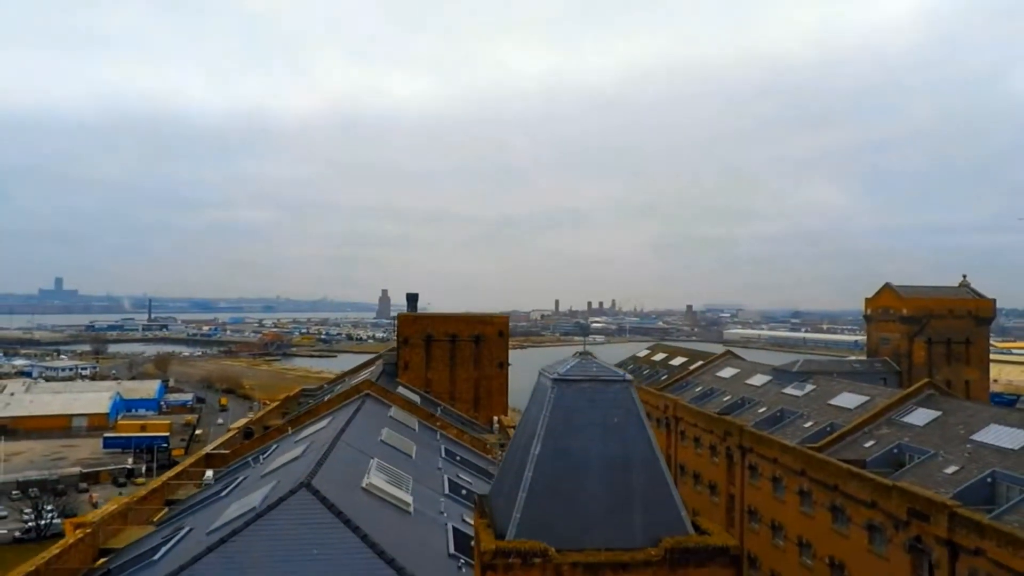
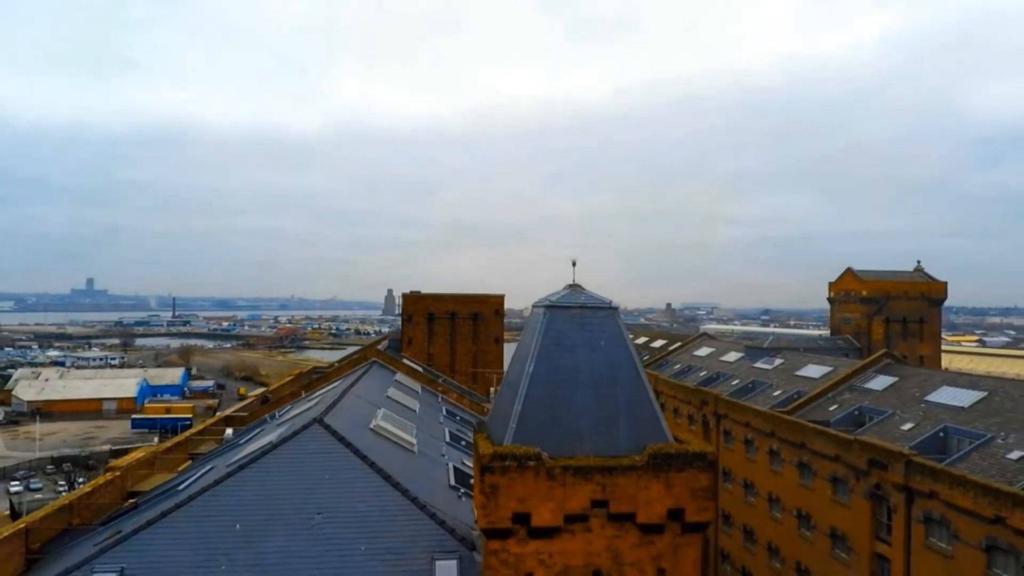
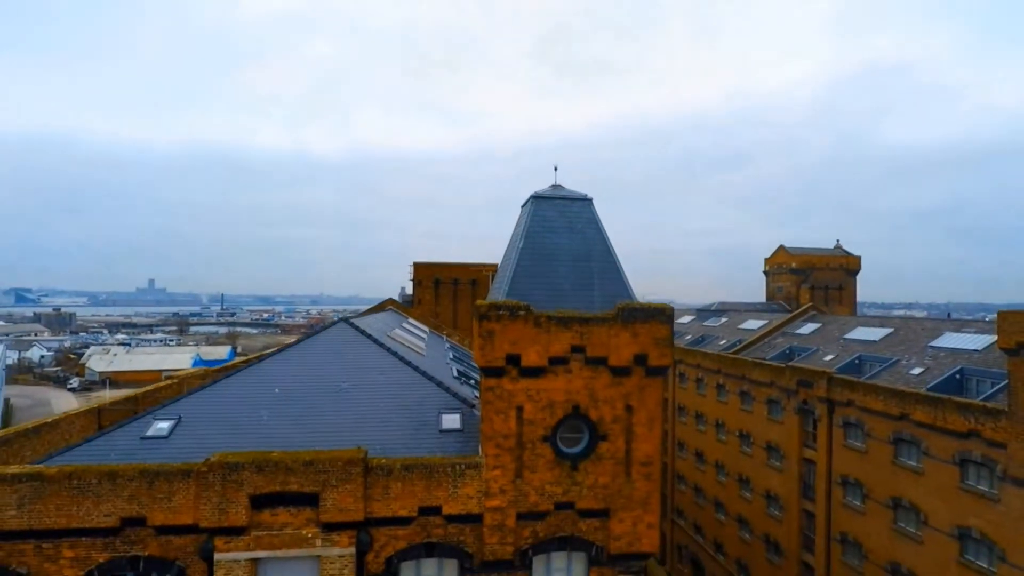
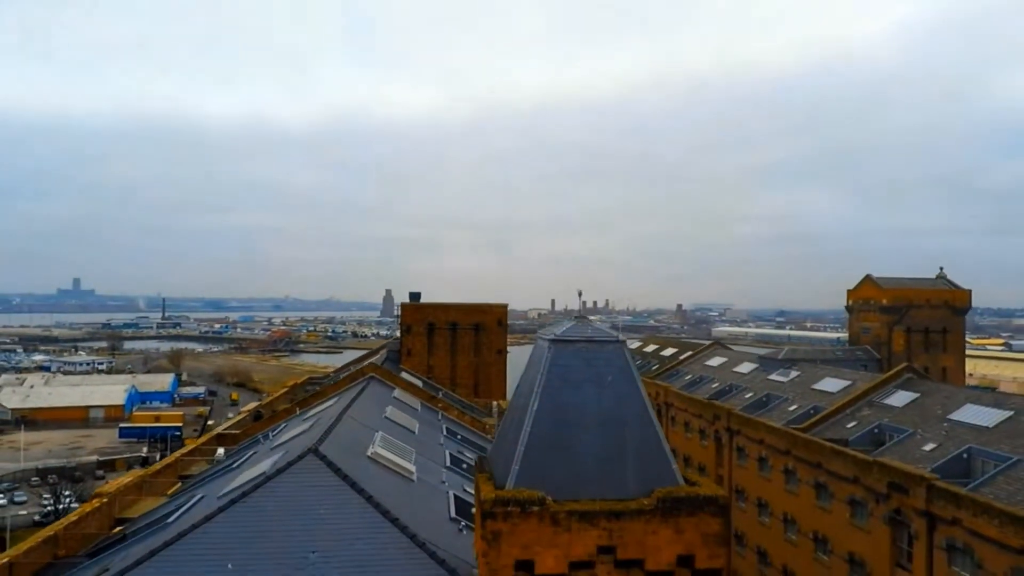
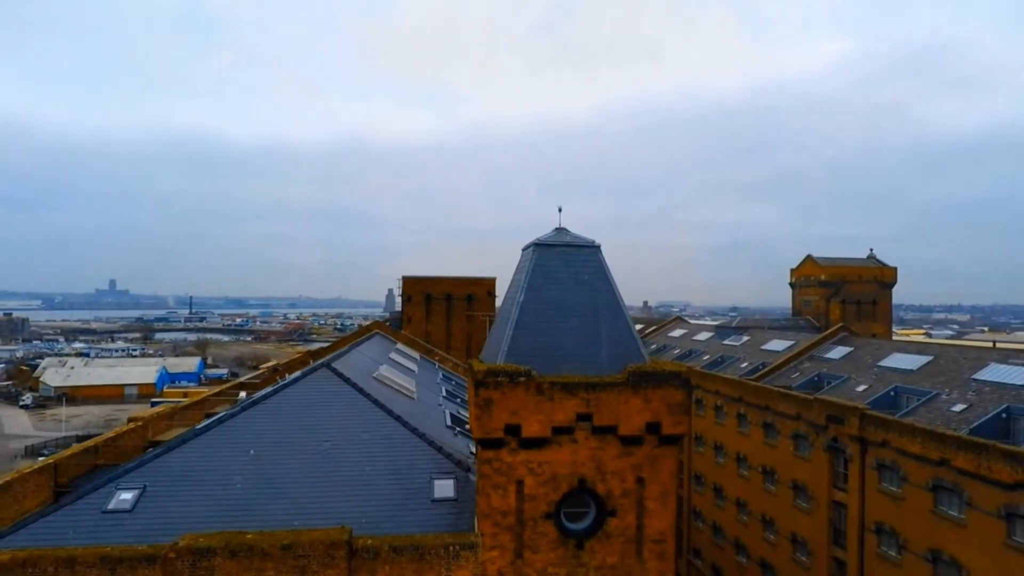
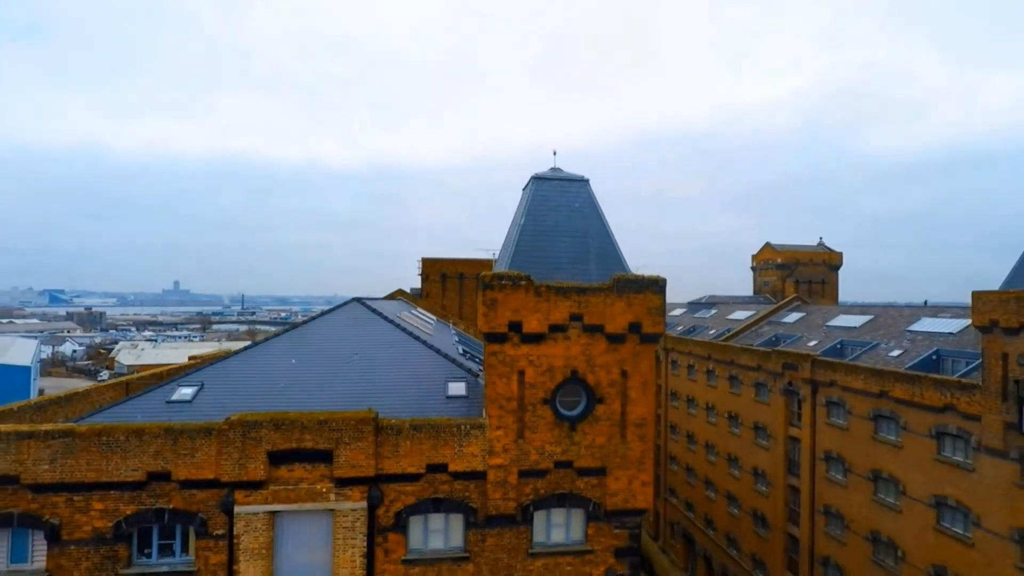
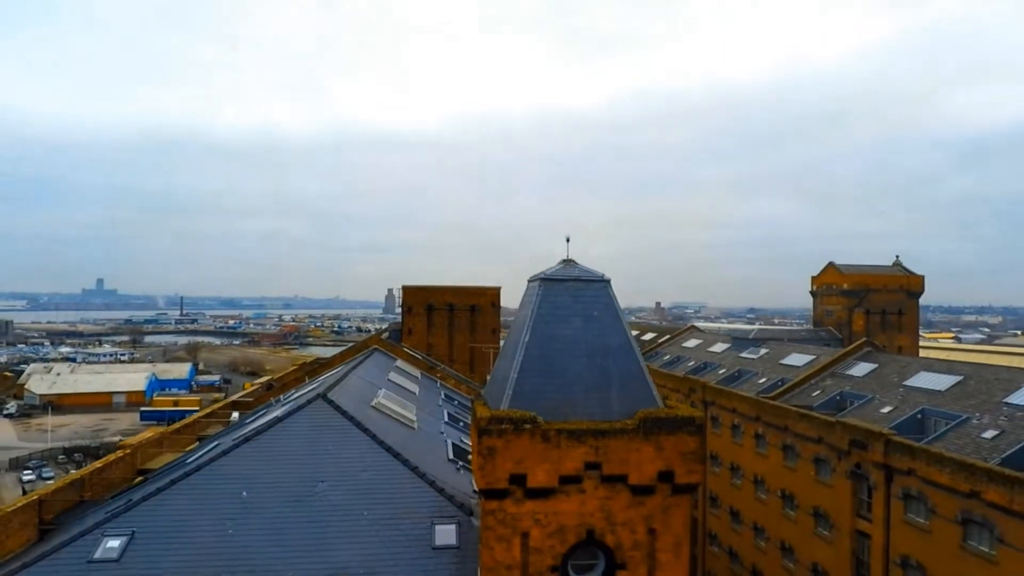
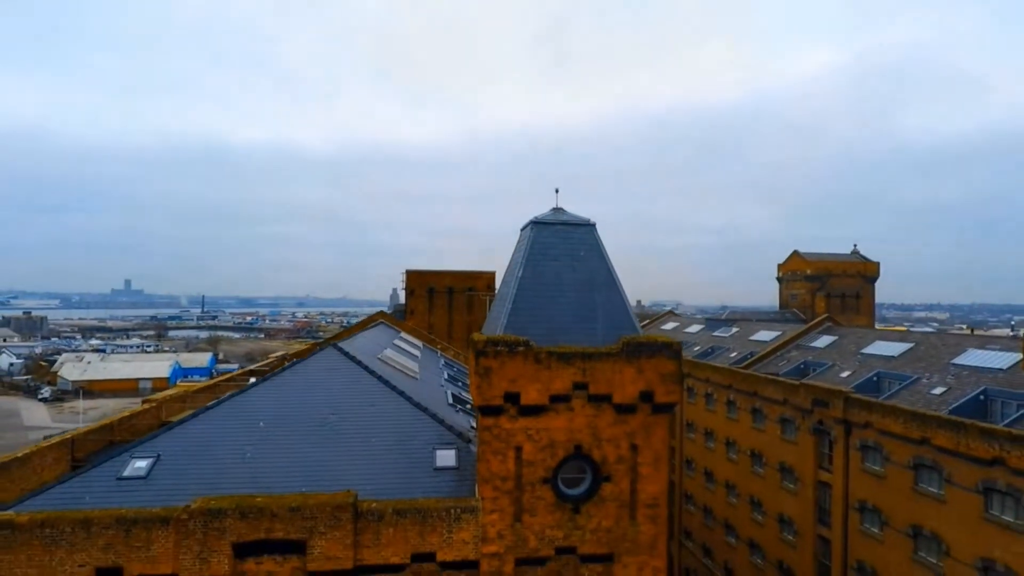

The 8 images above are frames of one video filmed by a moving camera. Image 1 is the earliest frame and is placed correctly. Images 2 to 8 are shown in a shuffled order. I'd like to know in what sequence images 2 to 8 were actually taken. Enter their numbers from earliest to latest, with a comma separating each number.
4, 2, 7, 5, 8, 3, 6
